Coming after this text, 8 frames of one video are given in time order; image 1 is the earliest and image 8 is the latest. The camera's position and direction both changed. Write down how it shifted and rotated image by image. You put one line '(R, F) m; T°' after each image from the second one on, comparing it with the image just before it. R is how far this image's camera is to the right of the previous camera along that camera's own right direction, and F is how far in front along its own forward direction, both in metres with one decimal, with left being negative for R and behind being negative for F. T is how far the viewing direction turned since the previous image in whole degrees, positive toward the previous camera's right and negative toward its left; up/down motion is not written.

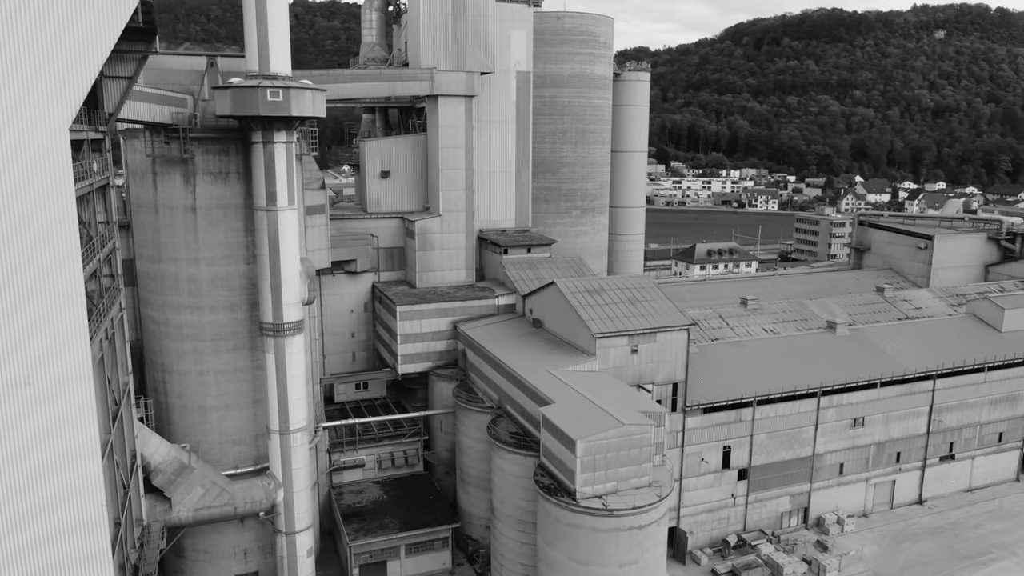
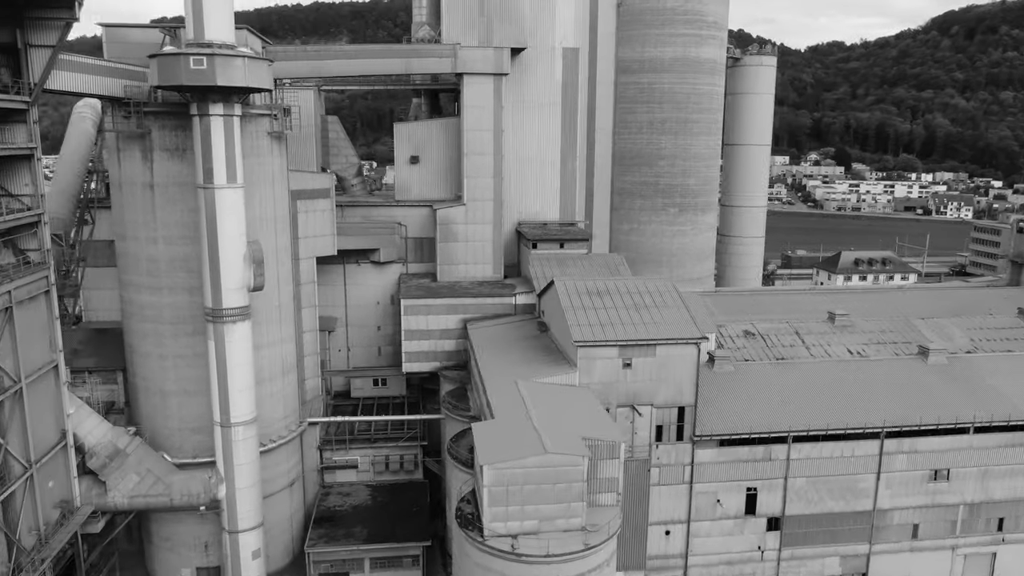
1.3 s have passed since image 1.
(+5.2, +3.4) m; -13°
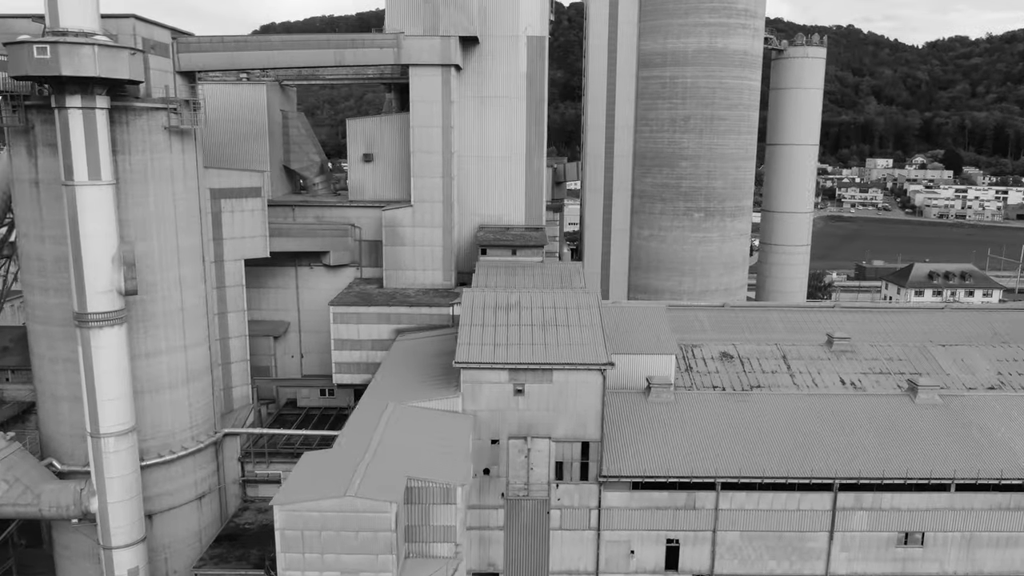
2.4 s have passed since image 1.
(+5.0, +2.5) m; -8°
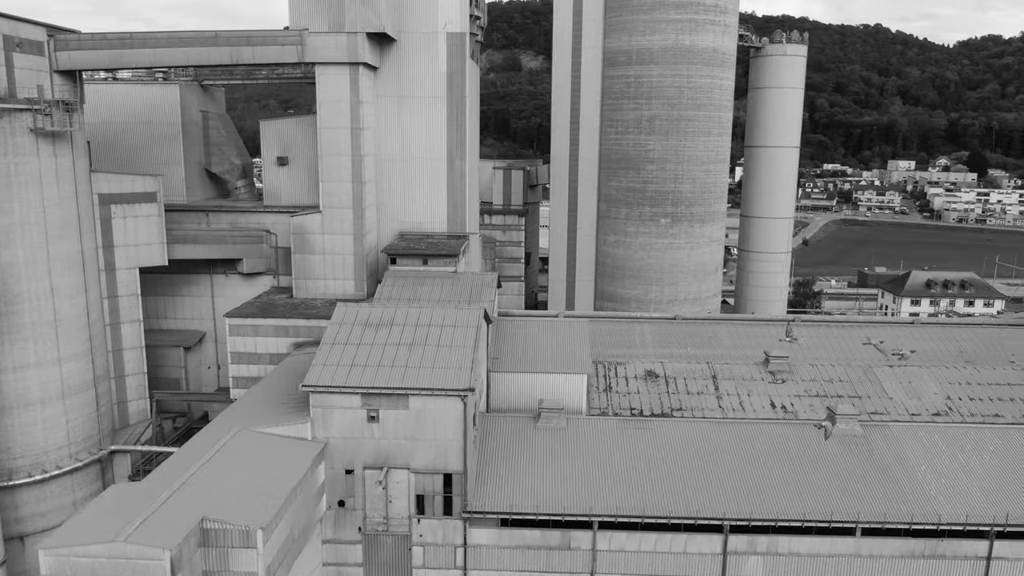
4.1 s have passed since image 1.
(+3.5, +1.5) m; -2°
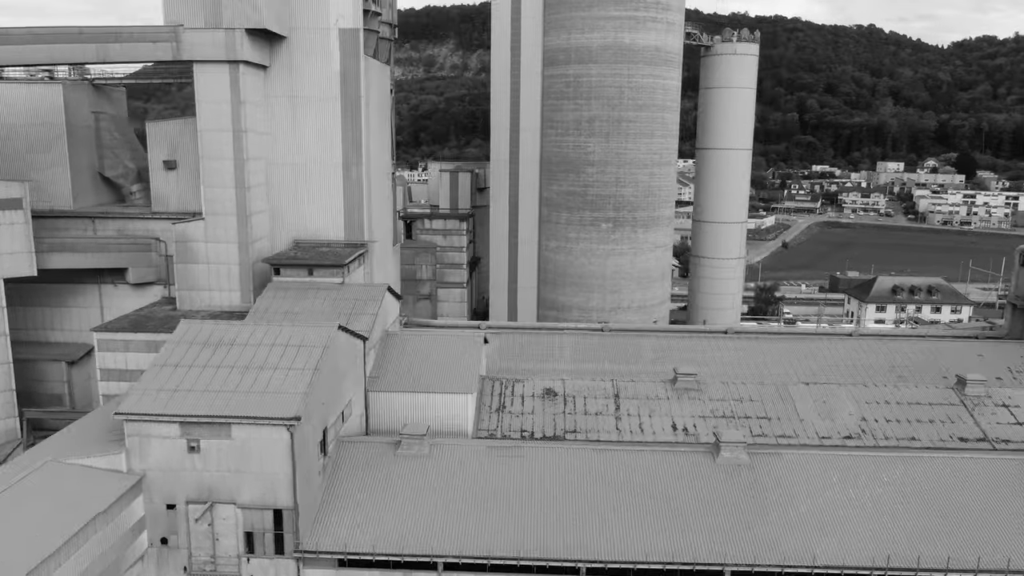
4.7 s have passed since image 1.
(+3.1, +1.4) m; 0°
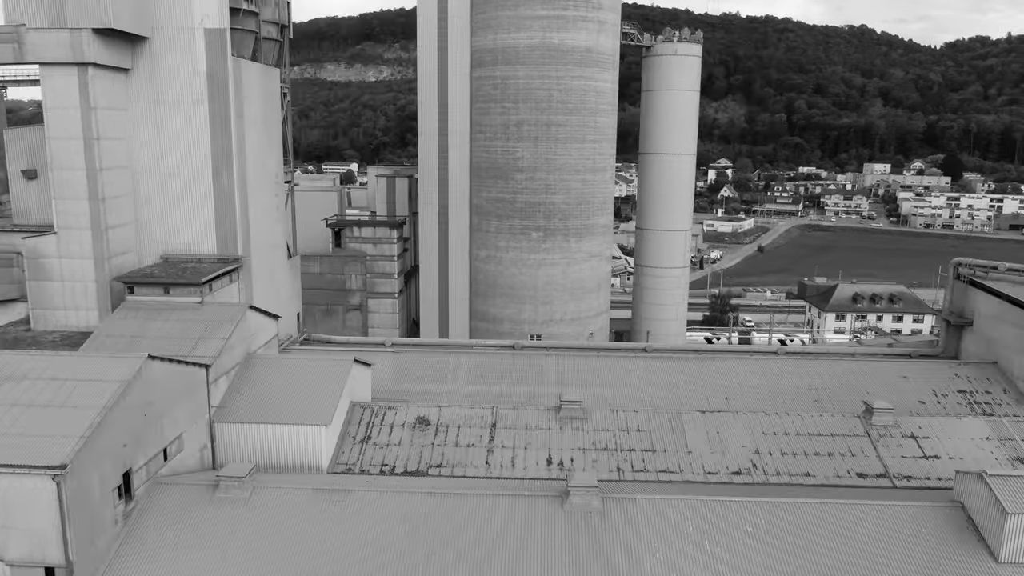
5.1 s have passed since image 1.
(+3.4, +1.6) m; 0°
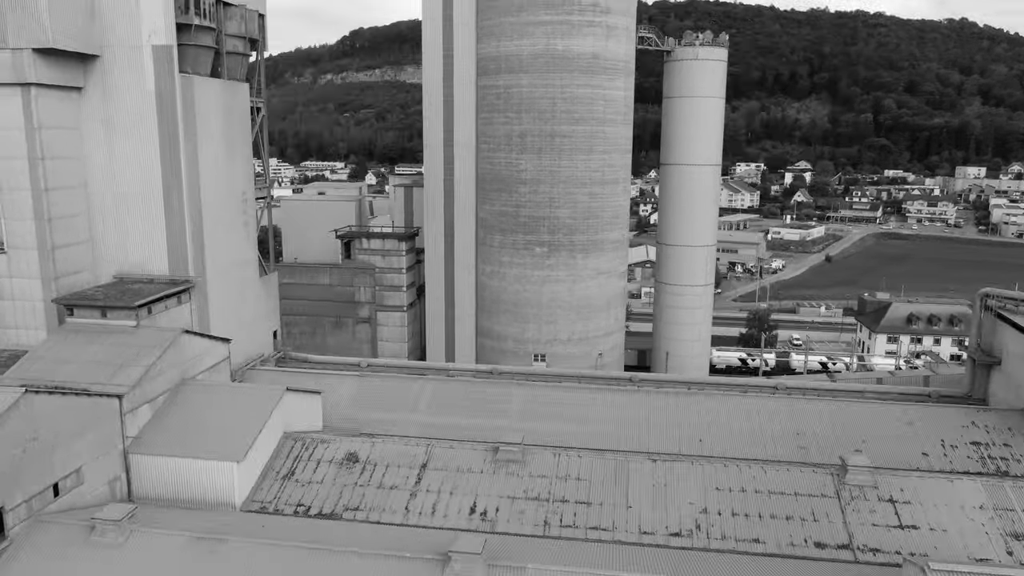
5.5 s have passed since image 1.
(+3.5, +1.6) m; -6°
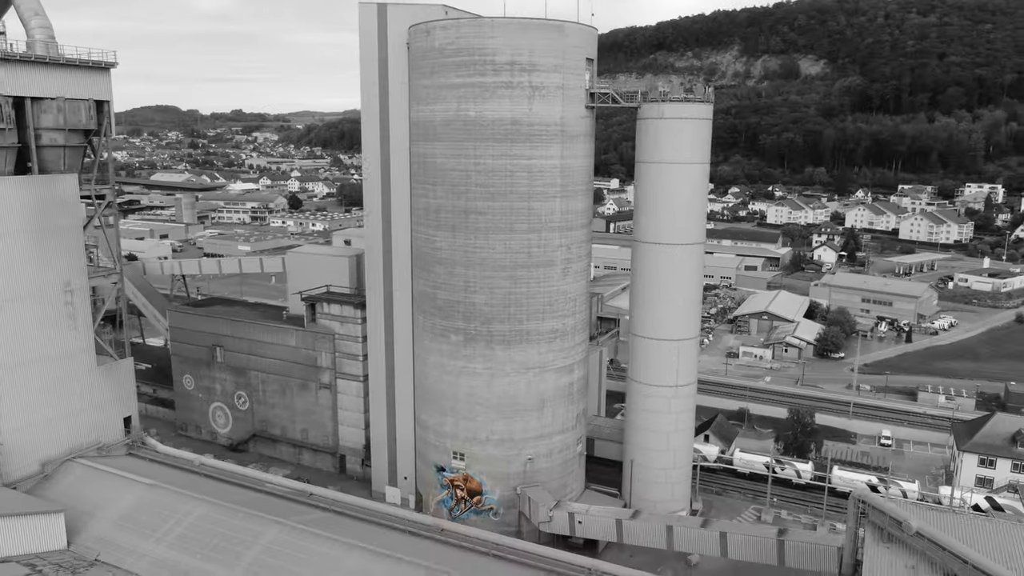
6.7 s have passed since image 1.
(+12.0, +5.6) m; -18°
